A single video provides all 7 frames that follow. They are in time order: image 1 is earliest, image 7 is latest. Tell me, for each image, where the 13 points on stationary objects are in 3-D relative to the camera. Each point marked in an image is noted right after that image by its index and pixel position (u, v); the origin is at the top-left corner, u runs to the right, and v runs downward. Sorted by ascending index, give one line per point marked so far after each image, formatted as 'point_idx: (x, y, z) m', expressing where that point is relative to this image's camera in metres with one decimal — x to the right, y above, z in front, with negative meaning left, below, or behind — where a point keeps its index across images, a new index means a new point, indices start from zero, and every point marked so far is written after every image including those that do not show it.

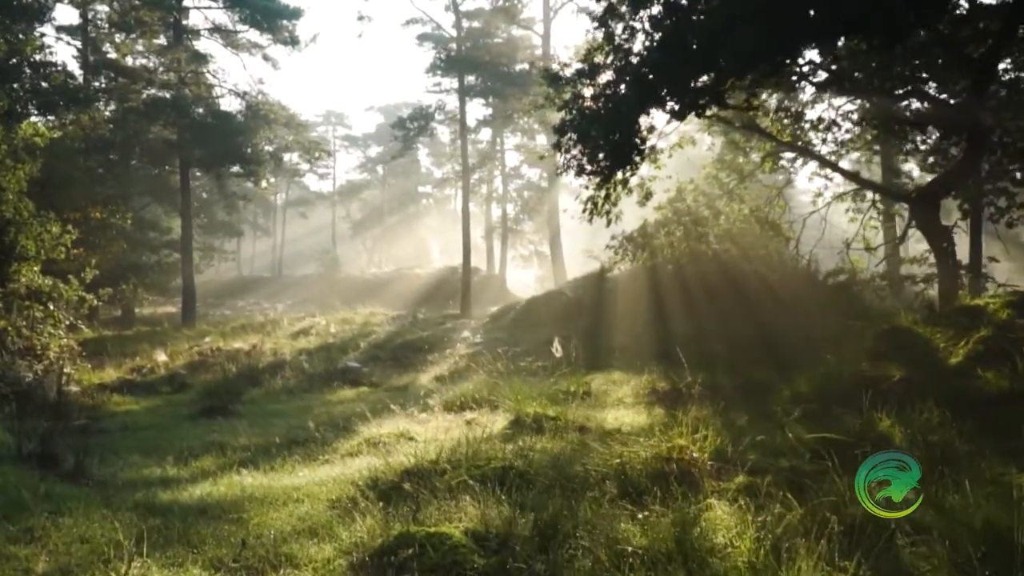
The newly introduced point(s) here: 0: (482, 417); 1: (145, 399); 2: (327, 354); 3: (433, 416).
0: (-0.2, -1.1, +8.3) m
1: (-4.9, -1.5, +12.8) m
2: (-3.6, -1.3, +18.8) m
3: (-0.7, -1.1, +8.4) m
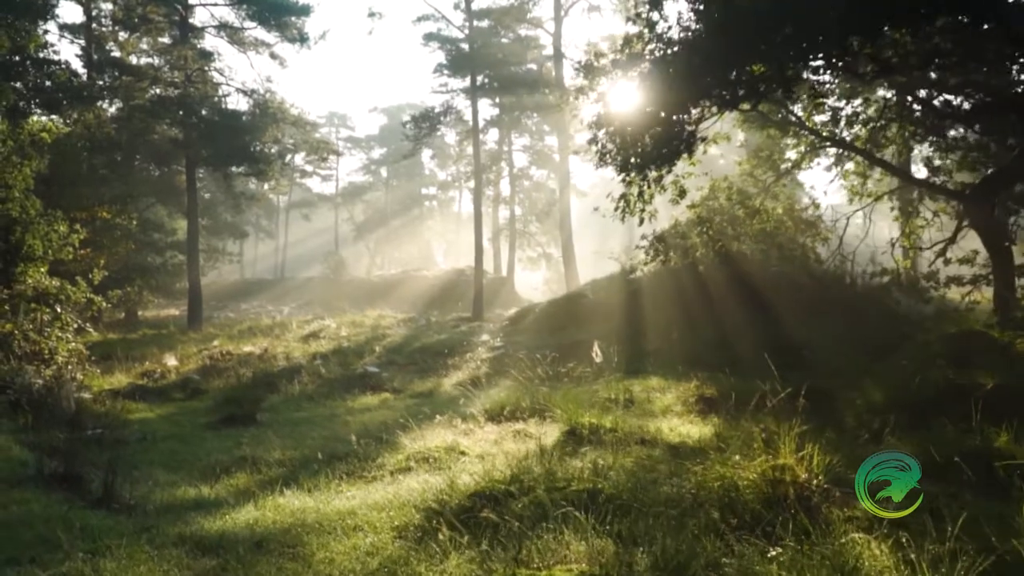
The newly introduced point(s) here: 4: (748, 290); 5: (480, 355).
0: (+0.2, -1.1, +7.7) m
1: (-4.5, -1.5, +12.2) m
2: (-3.2, -1.3, +18.2) m
3: (-0.3, -1.1, +7.8) m
4: (+3.7, -0.1, +14.3) m
5: (-0.6, -1.1, +16.4) m
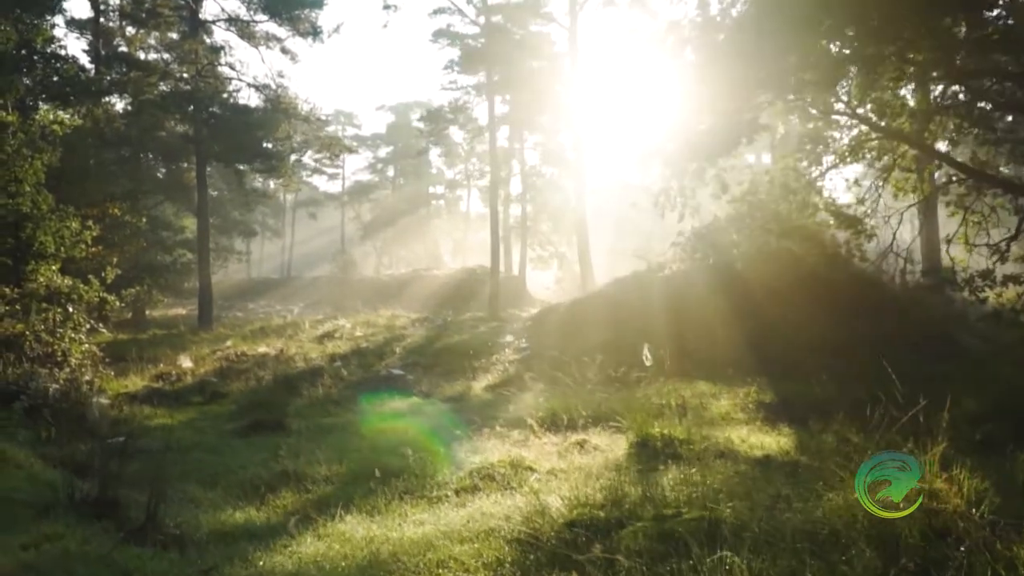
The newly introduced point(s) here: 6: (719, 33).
0: (+0.6, -1.1, +7.0) m
1: (-4.0, -1.5, +11.6) m
2: (-2.7, -1.3, +17.5) m
3: (+0.2, -1.1, +7.2) m
4: (+4.2, 0.0, +13.7) m
5: (-0.1, -1.1, +15.7) m
6: (+2.0, +2.5, +9.3) m
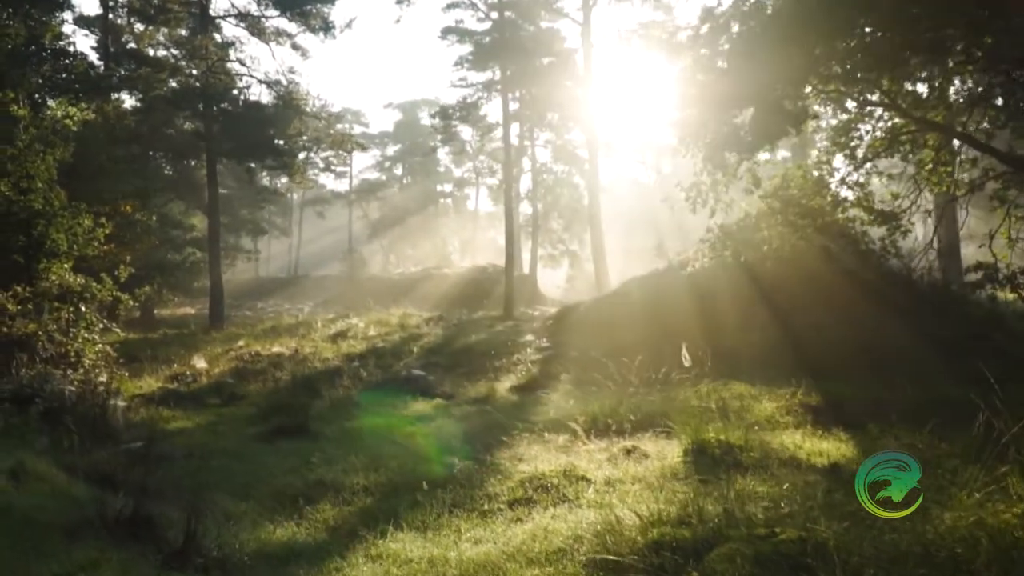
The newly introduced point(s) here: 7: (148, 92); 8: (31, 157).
0: (+0.9, -1.1, +6.6) m
1: (-3.7, -1.5, +11.2) m
2: (-2.4, -1.3, +17.2) m
3: (+0.5, -1.1, +6.8) m
4: (+4.5, 0.0, +13.3) m
5: (+0.3, -1.1, +15.3) m
6: (+2.3, +2.5, +8.9) m
7: (-7.5, +4.0, +19.7) m
8: (-5.3, +1.4, +10.5) m
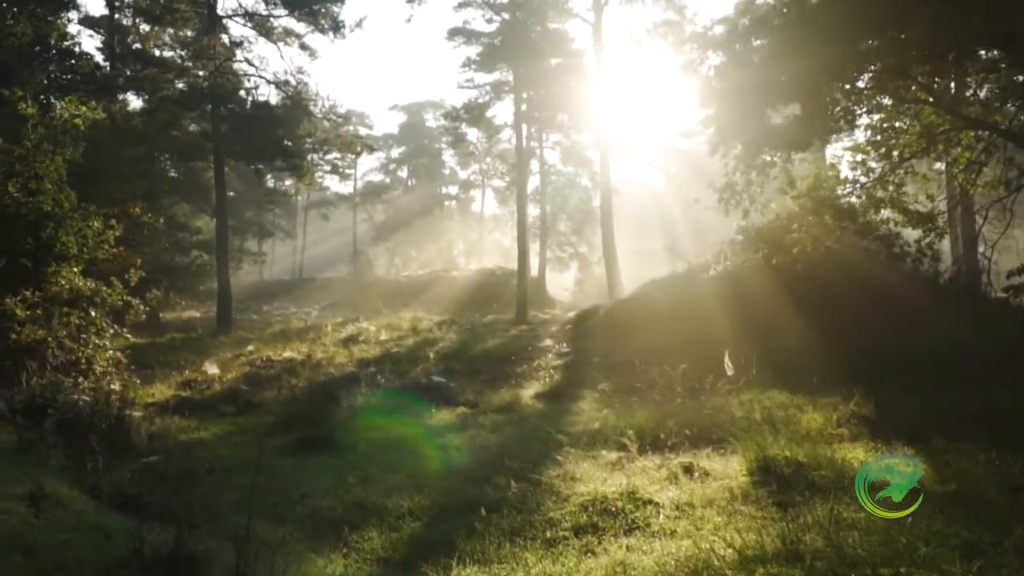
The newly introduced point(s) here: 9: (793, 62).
0: (+1.2, -1.1, +6.2) m
1: (-3.3, -1.5, +10.8) m
2: (-2.0, -1.3, +16.7) m
3: (+0.8, -1.1, +6.4) m
4: (+4.9, -0.1, +12.8) m
5: (+0.6, -1.2, +14.9) m
6: (+2.6, +2.4, +8.4) m
7: (-7.1, +3.9, +19.3) m
8: (-4.9, +1.4, +10.1) m
9: (+2.5, +2.0, +8.7) m
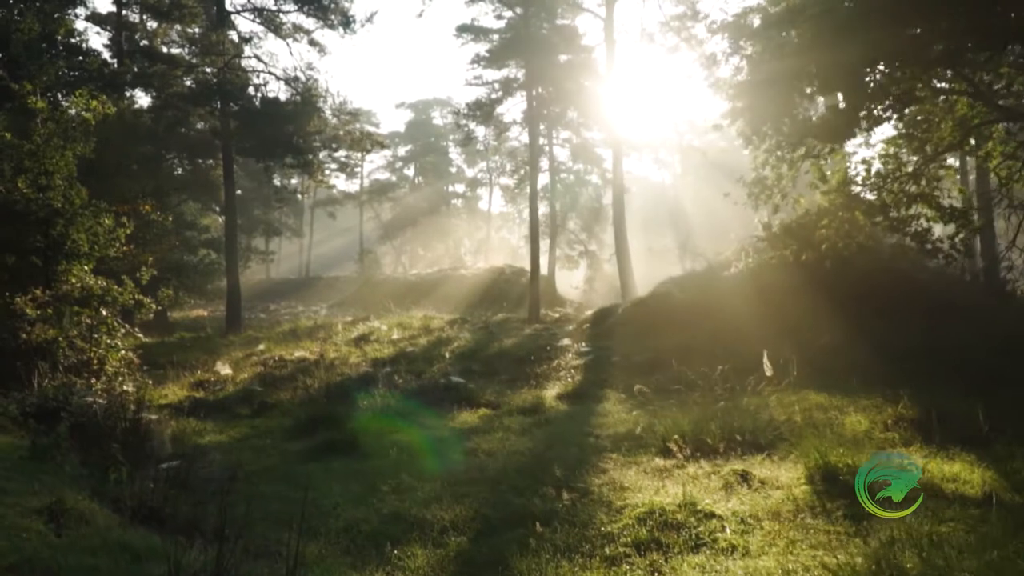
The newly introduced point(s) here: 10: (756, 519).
0: (+1.5, -1.1, +5.8) m
1: (-3.1, -1.5, +10.4) m
2: (-1.7, -1.3, +16.4) m
3: (+1.1, -1.1, +6.0) m
4: (+5.1, 0.0, +12.5) m
5: (+0.9, -1.1, +14.6) m
6: (+2.9, +2.5, +8.1) m
7: (-6.8, +4.0, +18.9) m
8: (-4.7, +1.4, +9.8) m
9: (+2.8, +2.1, +8.3) m
10: (+1.2, -1.1, +4.7) m
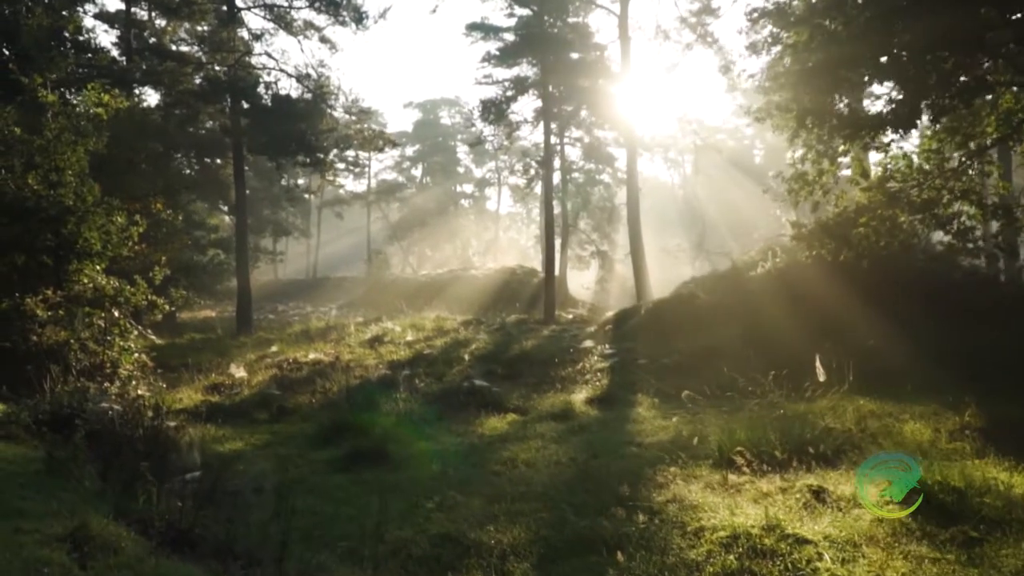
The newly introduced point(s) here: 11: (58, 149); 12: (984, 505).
0: (+1.8, -1.1, +5.4) m
1: (-2.7, -1.5, +10.0) m
2: (-1.4, -1.3, +15.9) m
3: (+1.4, -1.1, +5.5) m
4: (+5.5, 0.0, +12.0) m
5: (+1.2, -1.1, +14.1) m
6: (+3.2, +2.5, +7.6) m
7: (-6.4, +4.0, +18.5) m
8: (-4.3, +1.4, +9.4) m
9: (+3.1, +2.1, +7.8) m
10: (+1.5, -1.1, +4.2) m
11: (-4.3, +1.4, +9.3) m
12: (+2.3, -1.1, +4.7) m
